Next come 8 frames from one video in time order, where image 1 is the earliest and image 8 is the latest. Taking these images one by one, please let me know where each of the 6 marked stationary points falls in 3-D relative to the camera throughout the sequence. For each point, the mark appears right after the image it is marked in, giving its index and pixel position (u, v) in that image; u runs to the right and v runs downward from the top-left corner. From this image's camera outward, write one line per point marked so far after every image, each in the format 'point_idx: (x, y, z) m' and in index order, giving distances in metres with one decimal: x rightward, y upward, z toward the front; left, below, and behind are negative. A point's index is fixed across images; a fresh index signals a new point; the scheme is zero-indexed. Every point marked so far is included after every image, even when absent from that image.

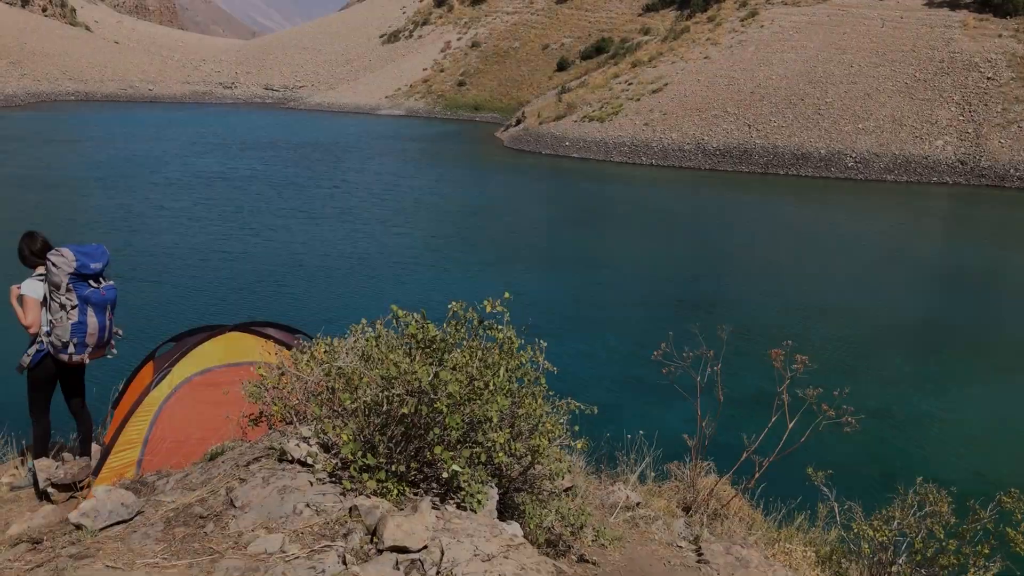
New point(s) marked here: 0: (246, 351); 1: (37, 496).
0: (-1.6, -0.4, +6.0) m
1: (-2.9, -1.3, +5.9) m
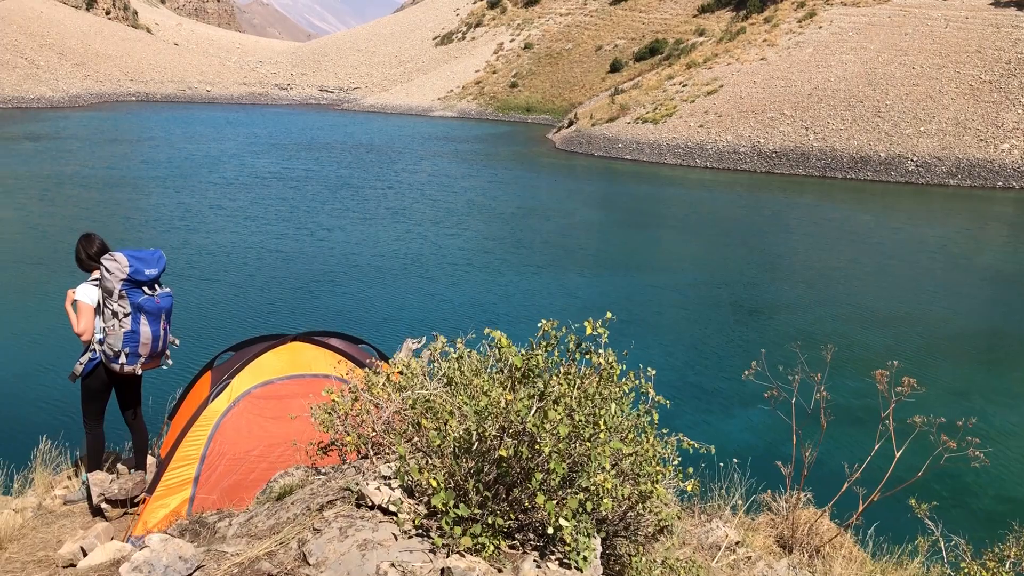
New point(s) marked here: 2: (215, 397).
0: (-1.2, -0.4, +5.6) m
1: (-2.5, -1.3, +5.6) m
2: (-1.7, -0.6, +5.4) m
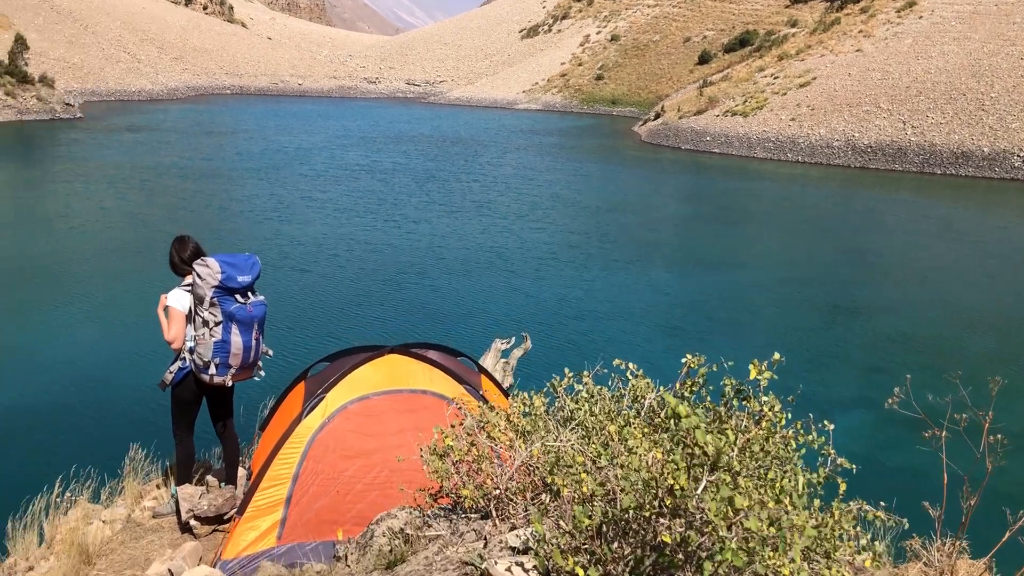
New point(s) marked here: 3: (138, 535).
0: (-0.6, -0.5, +5.3) m
1: (-1.9, -1.4, +5.4) m
2: (-1.1, -0.7, +5.0) m
3: (-2.1, -1.4, +5.3) m
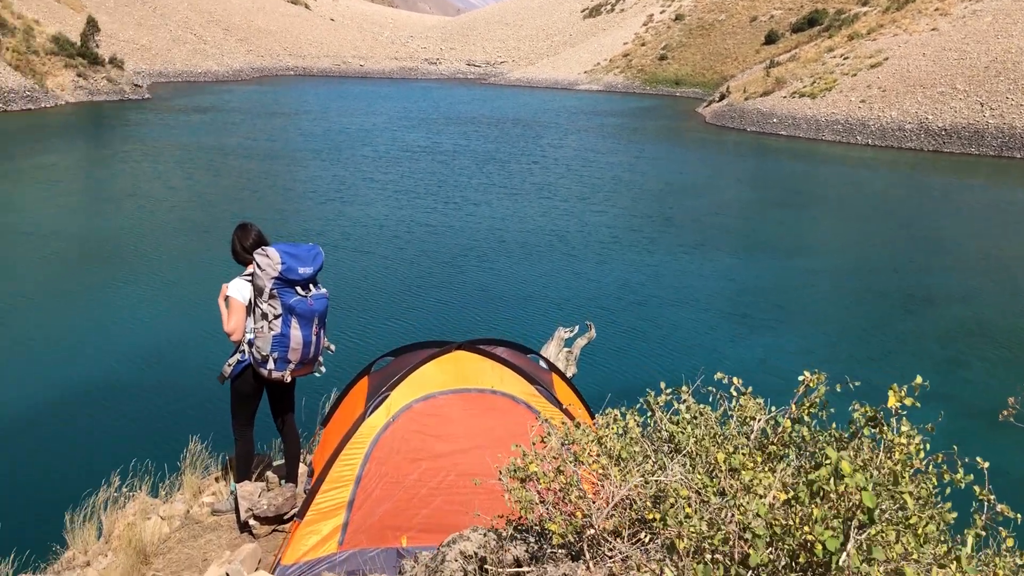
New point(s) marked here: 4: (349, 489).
0: (-0.2, -0.5, +5.0) m
1: (-1.5, -1.3, +5.2) m
2: (-0.7, -0.6, +4.8) m
3: (-1.7, -1.3, +5.2) m
4: (-0.8, -1.0, +4.6) m
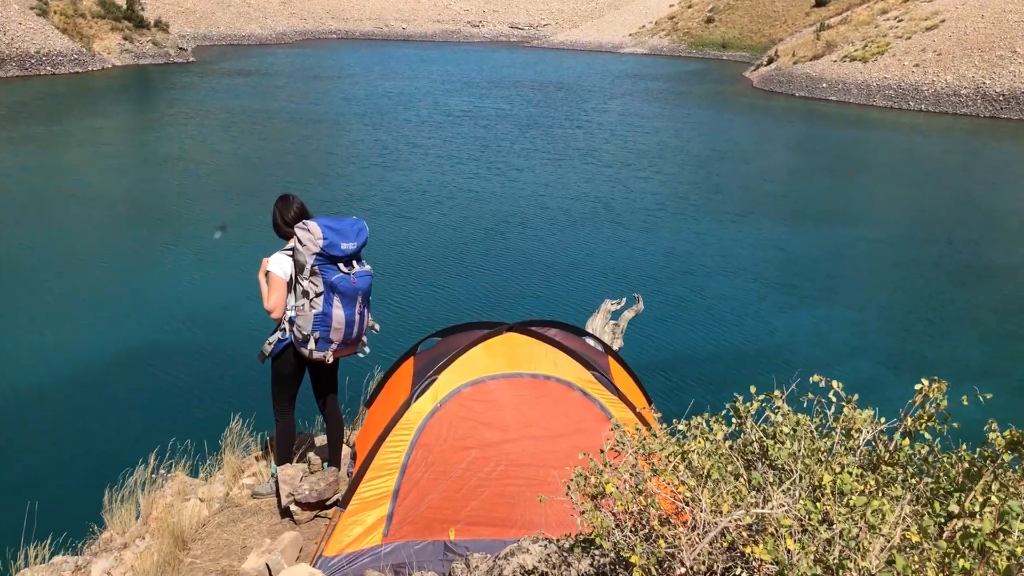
0: (+0.1, -0.3, +4.7) m
1: (-1.2, -1.2, +5.0) m
2: (-0.4, -0.5, +4.5) m
3: (-1.5, -1.2, +5.0) m
4: (-0.5, -0.9, +4.4) m
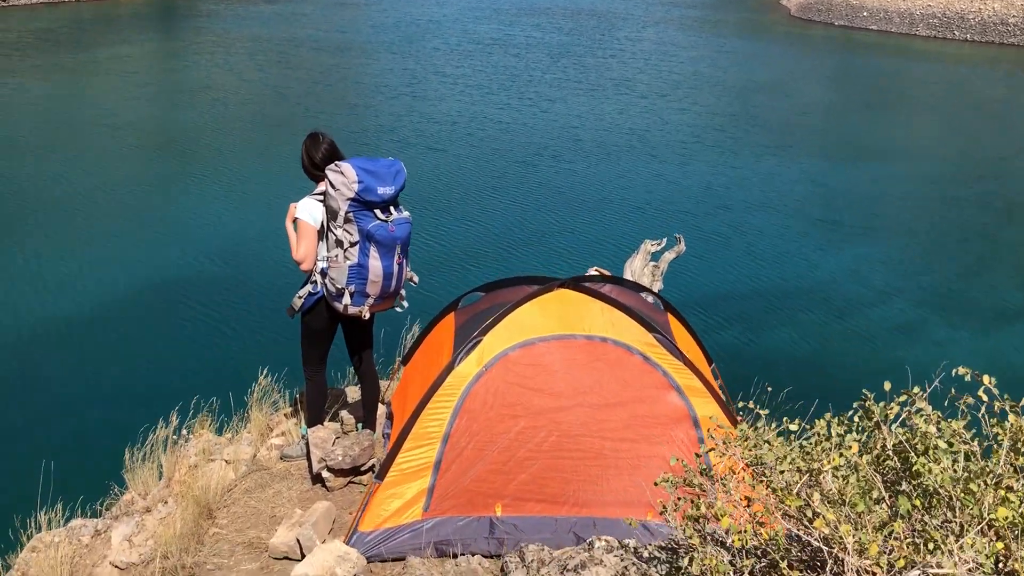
0: (+0.3, -0.1, +4.3) m
1: (-1.0, -0.9, +4.6) m
2: (-0.2, -0.3, +4.1) m
3: (-1.2, -0.9, +4.6) m
4: (-0.3, -0.7, +4.0) m
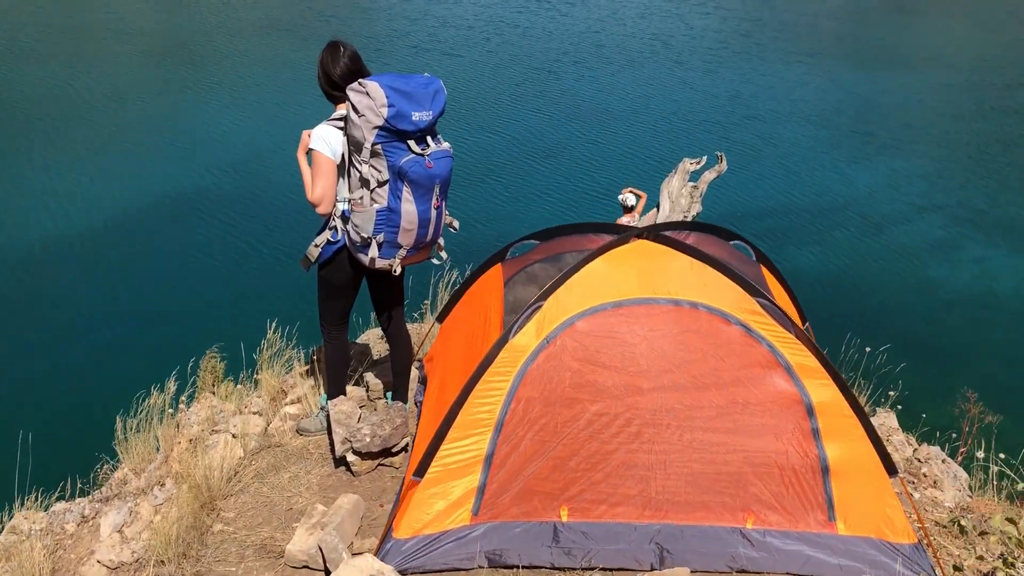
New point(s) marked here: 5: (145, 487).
0: (+0.6, 0.0, +3.4) m
1: (-0.7, -0.7, +3.9) m
2: (0.0, -0.1, +3.3) m
3: (-1.0, -0.7, +3.9) m
4: (-0.1, -0.5, +3.3) m
5: (-1.6, -0.8, +4.0) m
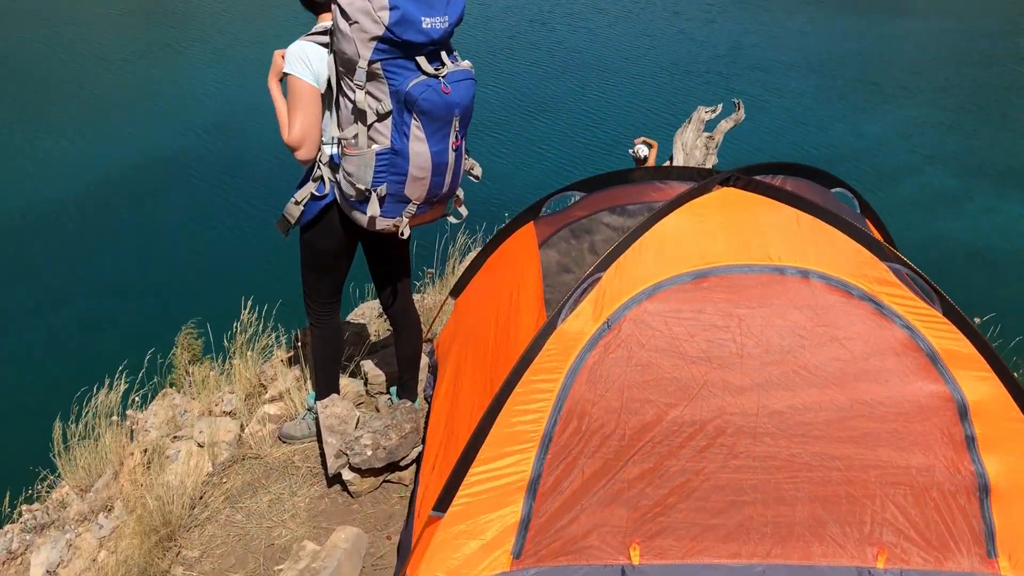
0: (+0.7, +0.1, +2.6) m
1: (-0.6, -0.6, +3.1) m
2: (+0.2, 0.0, +2.5) m
3: (-0.8, -0.6, +3.1) m
4: (0.0, -0.4, +2.4) m
5: (-1.4, -0.7, +3.2) m
